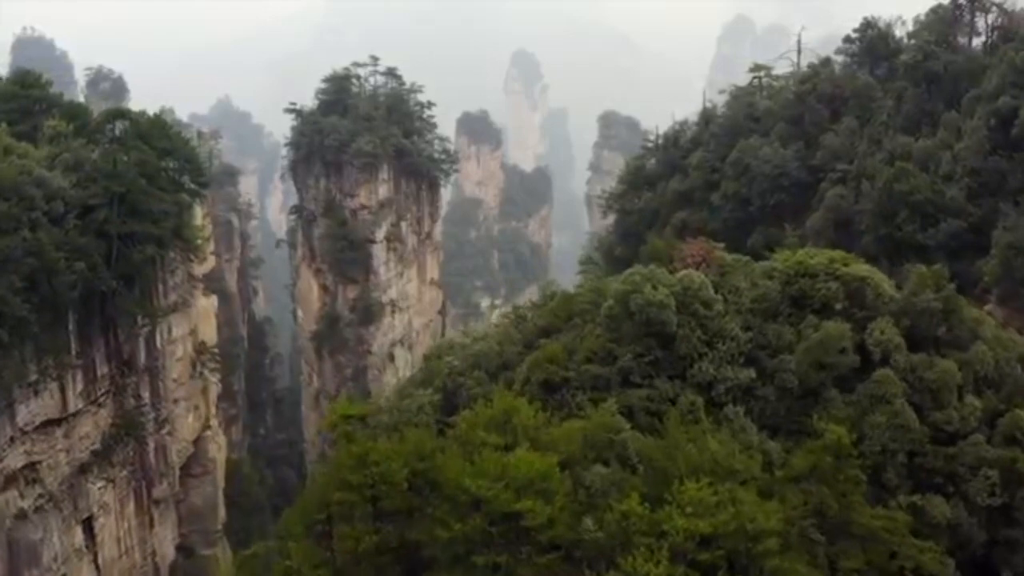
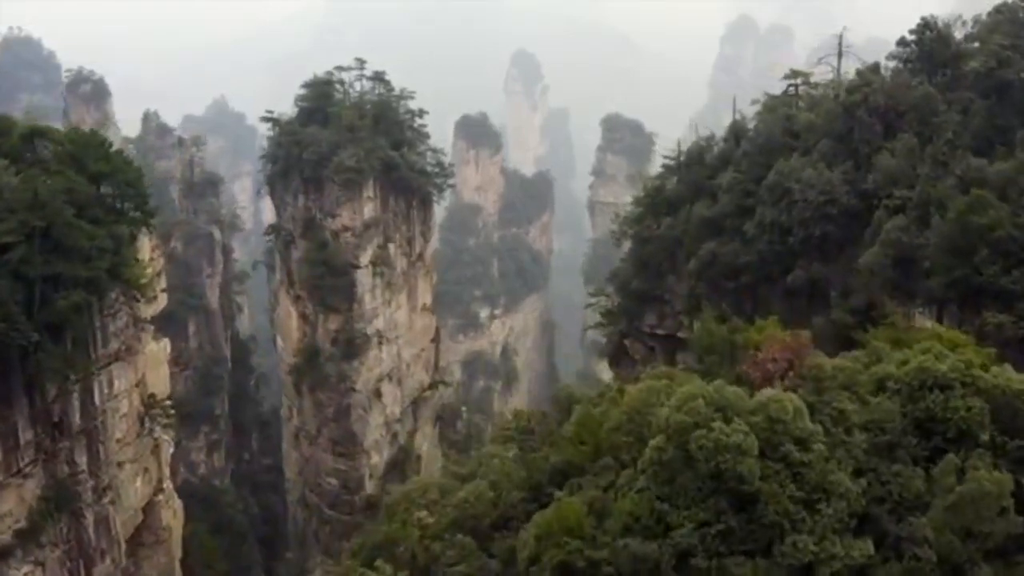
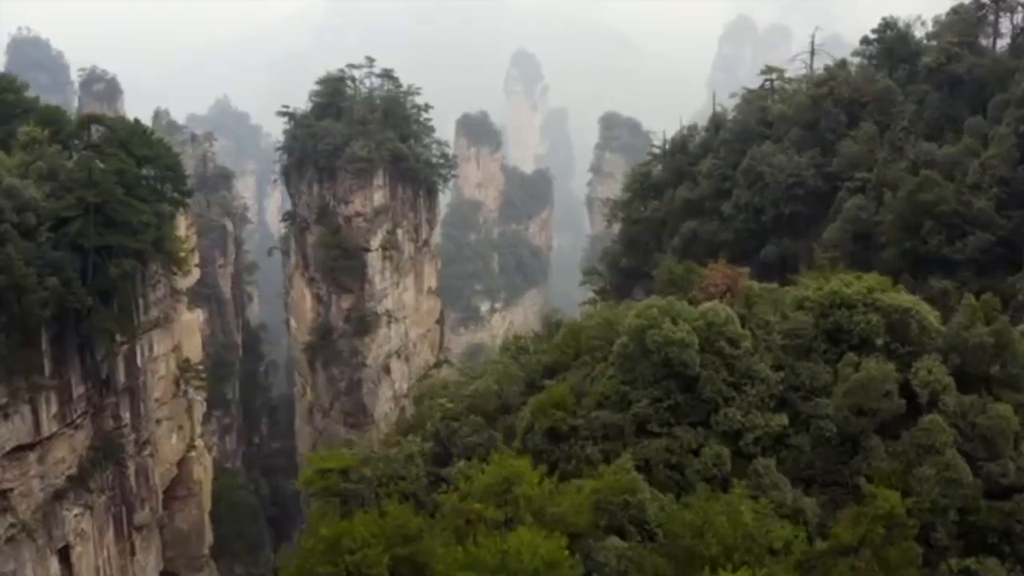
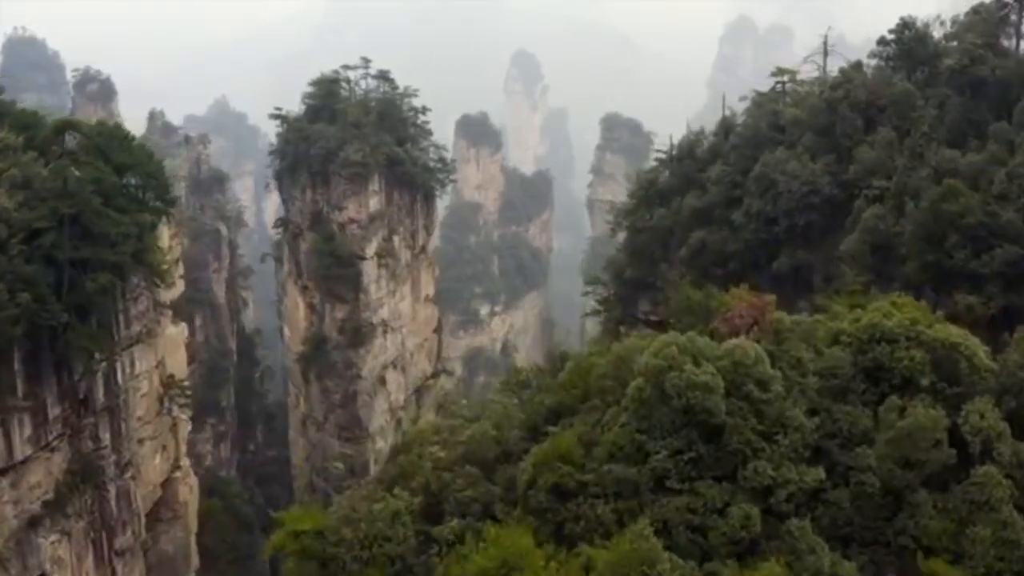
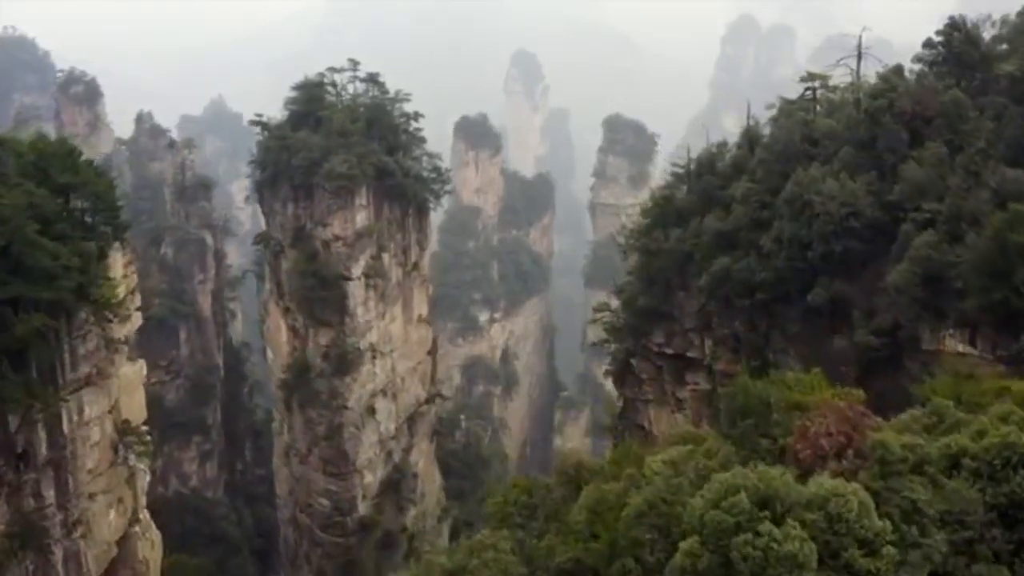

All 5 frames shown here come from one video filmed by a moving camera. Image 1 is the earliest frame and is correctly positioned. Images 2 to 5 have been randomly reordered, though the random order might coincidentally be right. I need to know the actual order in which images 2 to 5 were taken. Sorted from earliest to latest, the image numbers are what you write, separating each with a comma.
3, 4, 2, 5
